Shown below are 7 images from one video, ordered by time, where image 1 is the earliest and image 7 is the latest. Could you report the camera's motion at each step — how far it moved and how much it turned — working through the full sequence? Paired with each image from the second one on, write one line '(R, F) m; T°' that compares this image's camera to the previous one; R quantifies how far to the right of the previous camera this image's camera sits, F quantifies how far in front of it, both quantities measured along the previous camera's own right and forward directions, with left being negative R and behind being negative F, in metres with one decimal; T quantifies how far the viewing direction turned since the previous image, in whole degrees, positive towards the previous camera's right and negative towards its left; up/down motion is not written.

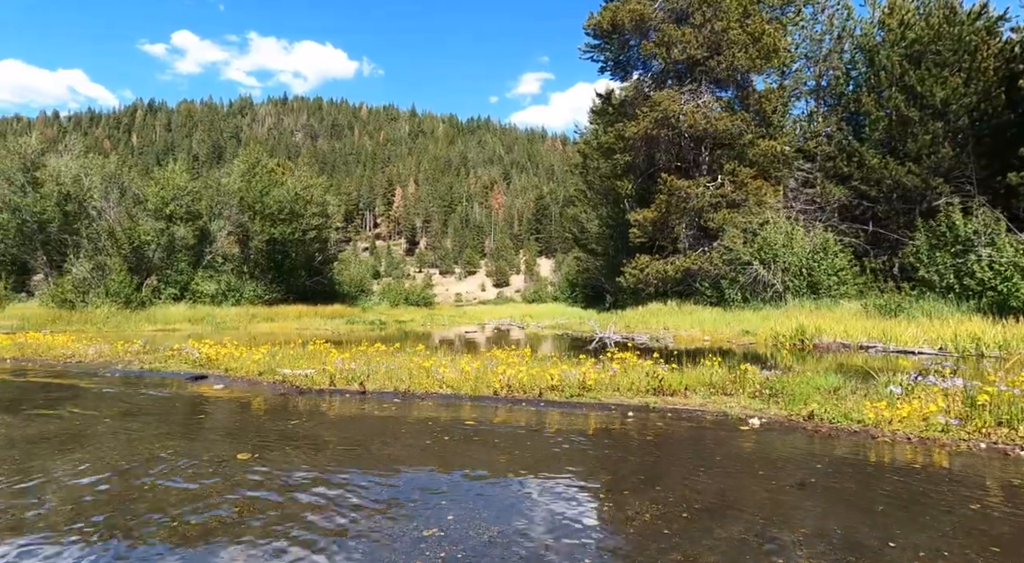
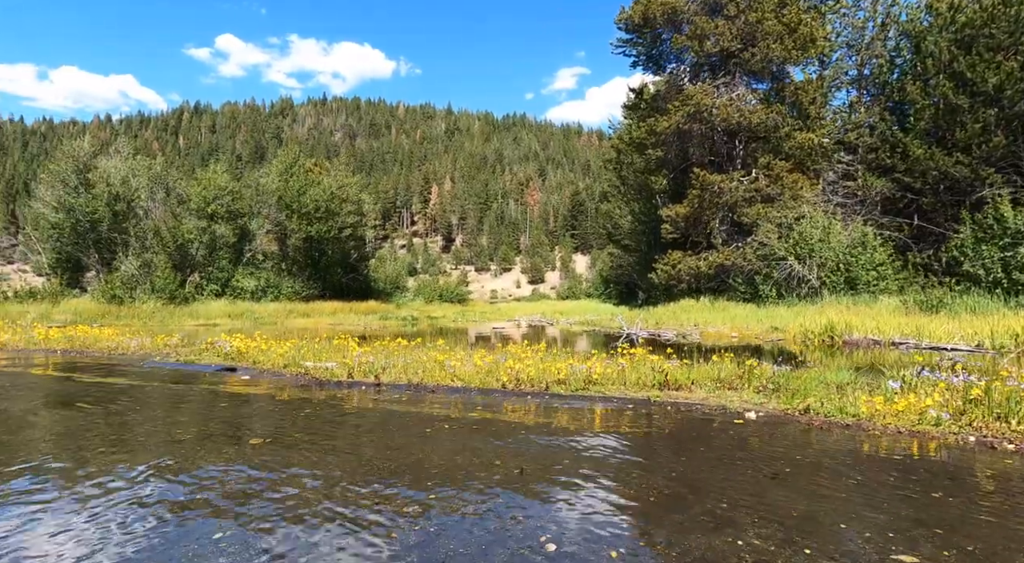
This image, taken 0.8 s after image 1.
(+0.4, -0.3) m; -3°
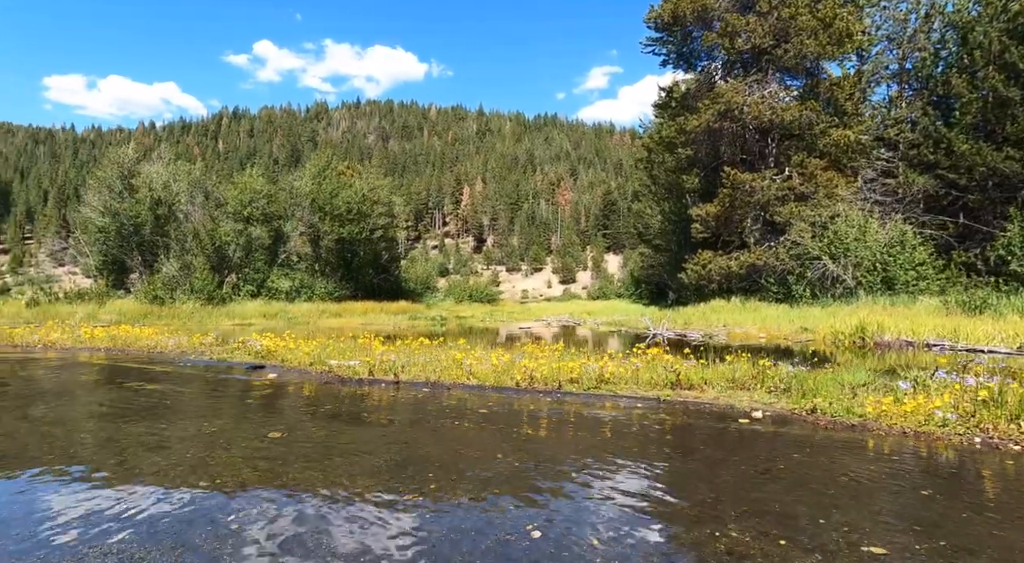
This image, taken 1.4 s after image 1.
(+0.3, -0.2) m; -3°
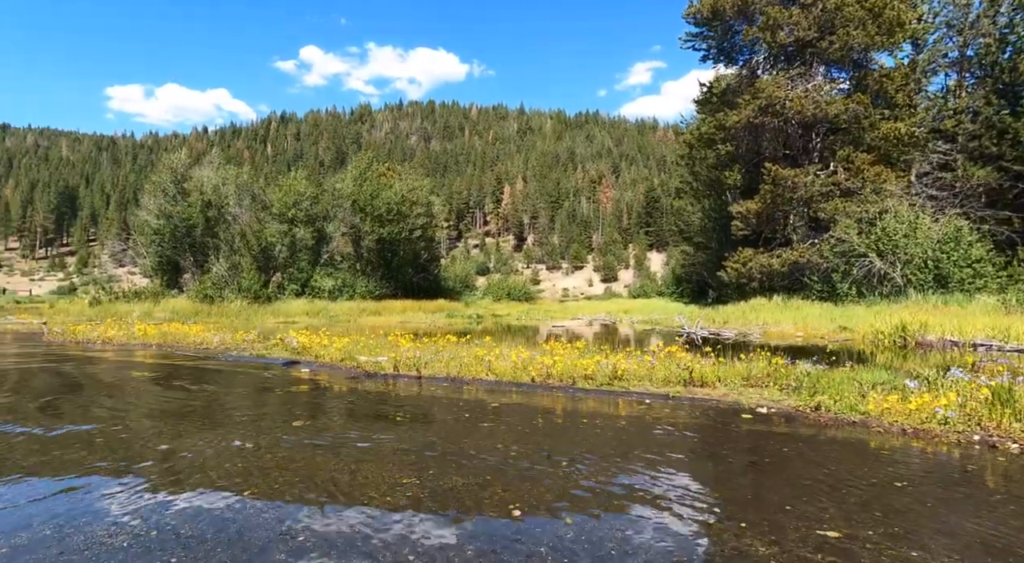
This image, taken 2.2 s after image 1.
(+0.4, -0.3) m; -4°
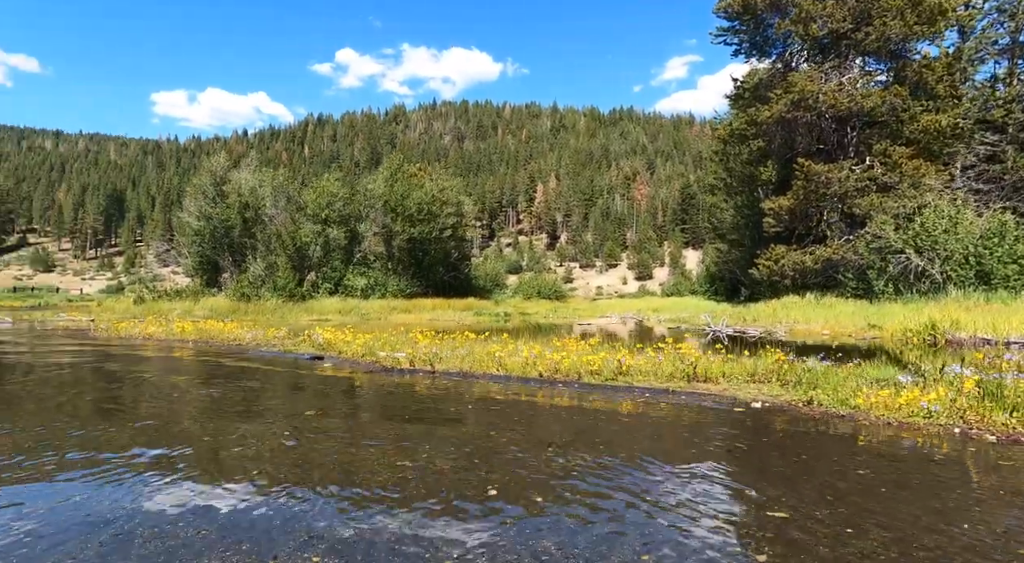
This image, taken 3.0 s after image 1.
(+0.4, -0.3) m; -3°
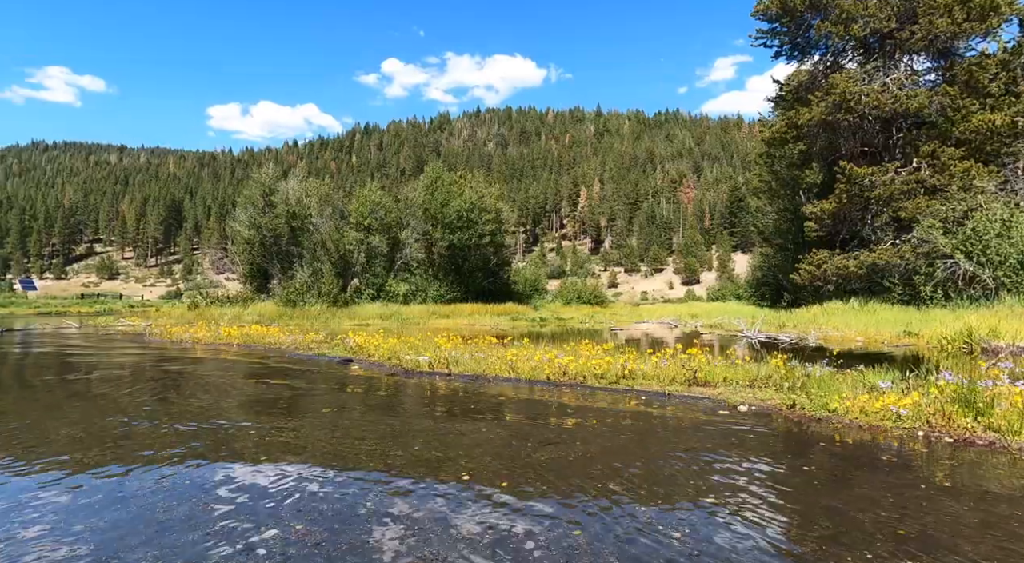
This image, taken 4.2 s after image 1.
(+0.6, -0.6) m; -4°
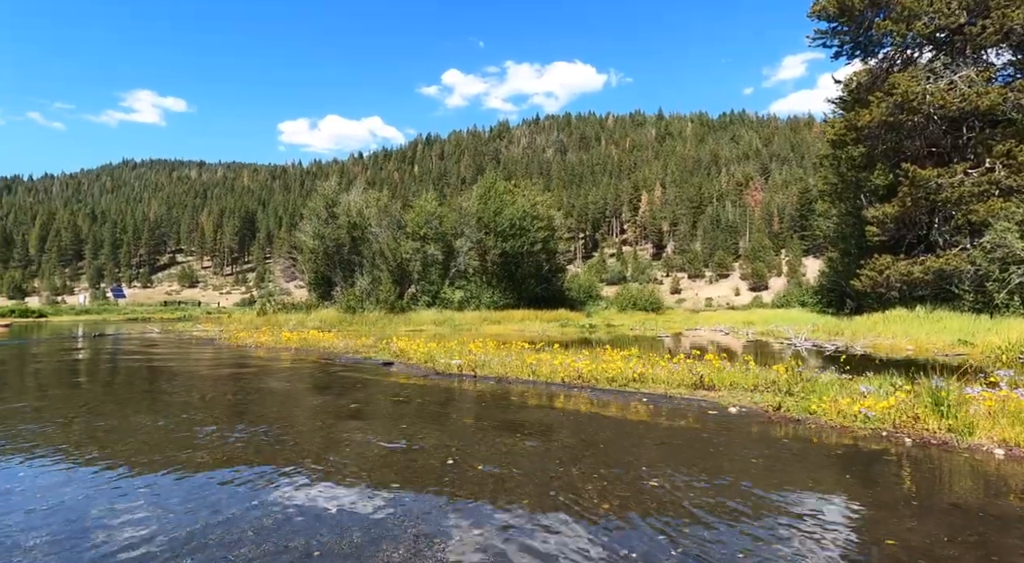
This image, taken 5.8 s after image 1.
(+0.7, -0.7) m; -6°
